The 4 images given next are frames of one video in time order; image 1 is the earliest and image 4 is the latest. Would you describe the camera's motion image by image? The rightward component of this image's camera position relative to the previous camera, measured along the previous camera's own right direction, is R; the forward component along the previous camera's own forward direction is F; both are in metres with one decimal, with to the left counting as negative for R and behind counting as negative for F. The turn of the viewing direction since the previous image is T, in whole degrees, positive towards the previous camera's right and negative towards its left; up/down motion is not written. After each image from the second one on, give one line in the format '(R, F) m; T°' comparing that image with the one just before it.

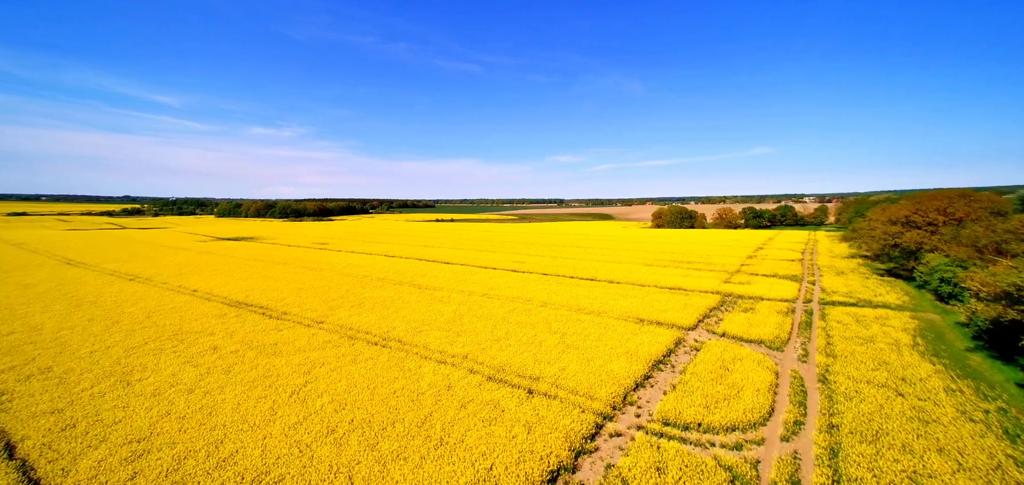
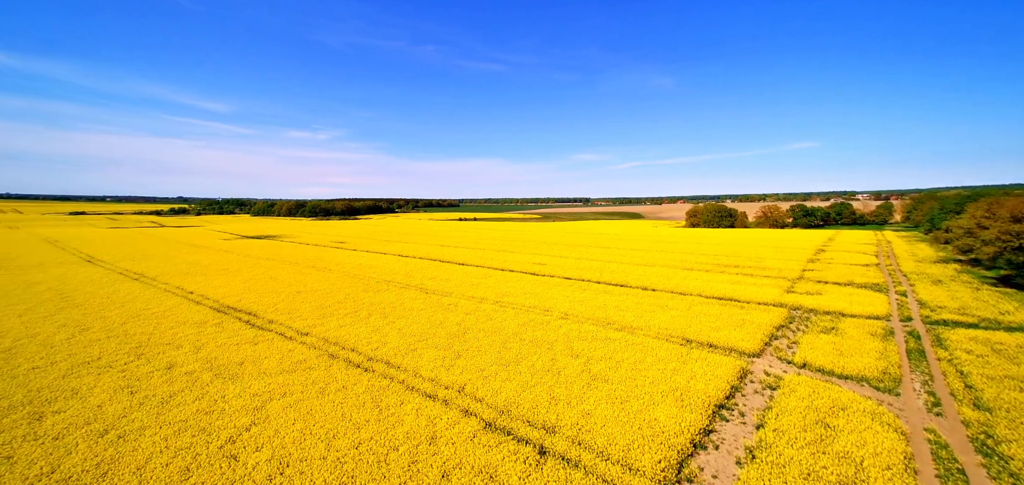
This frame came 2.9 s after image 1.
(+0.3, +2.6) m; -3°
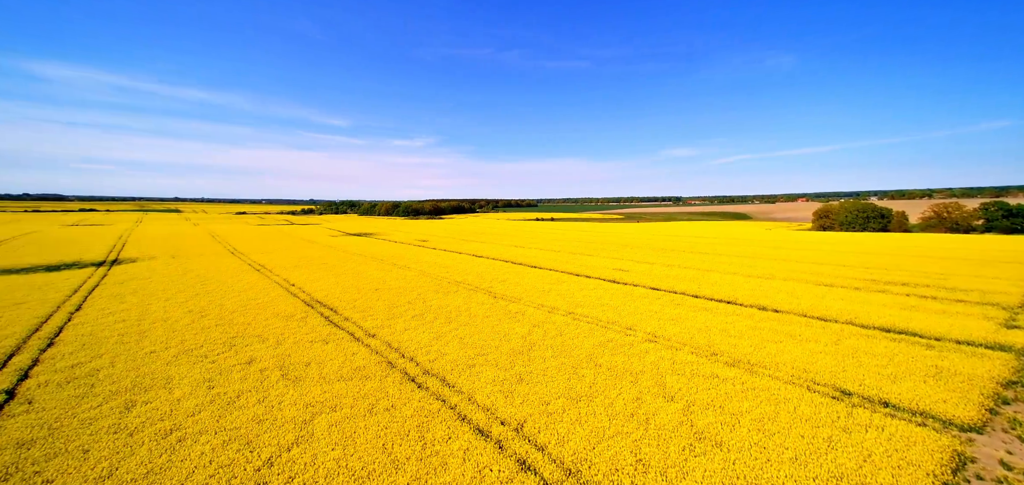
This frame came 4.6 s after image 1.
(+0.1, +1.8) m; -13°
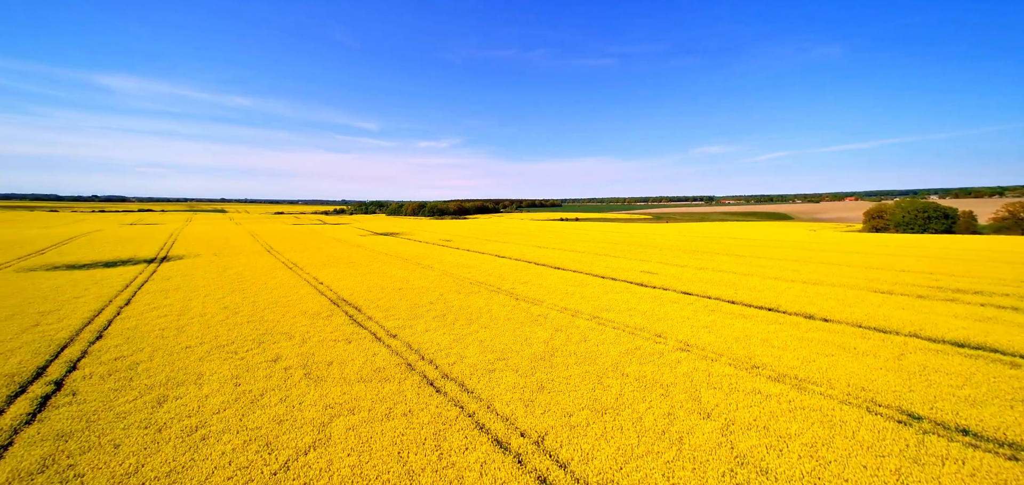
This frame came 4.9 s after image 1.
(+0.1, +0.4) m; -4°
